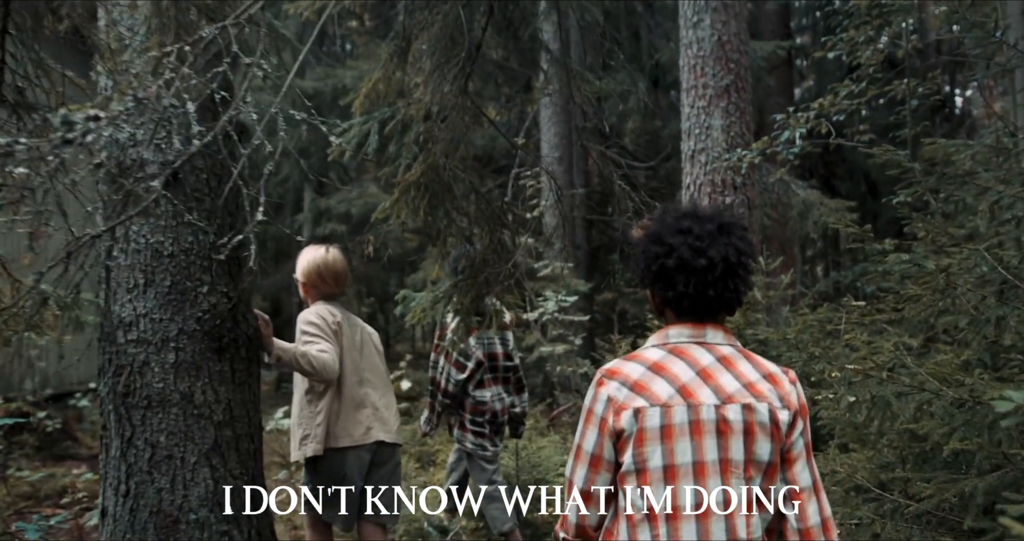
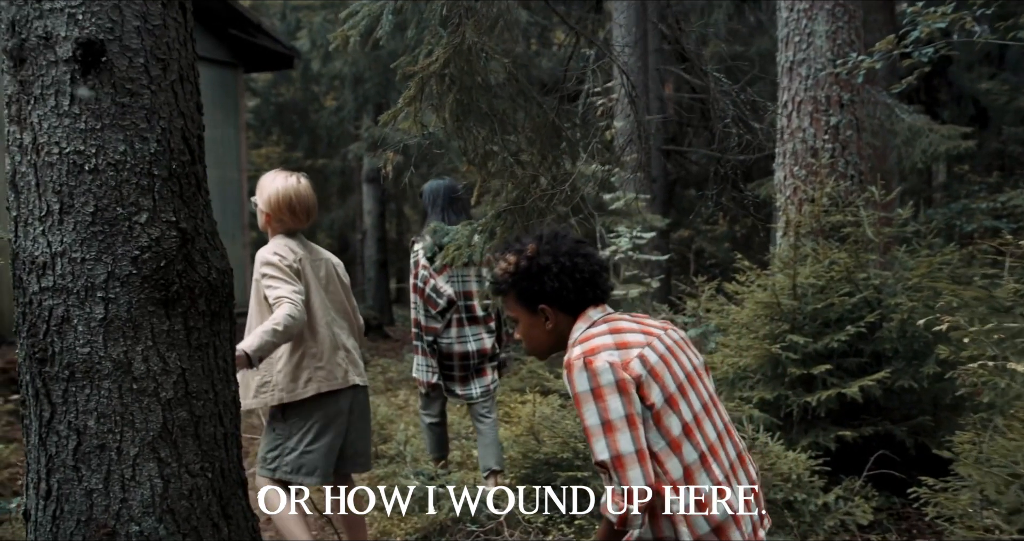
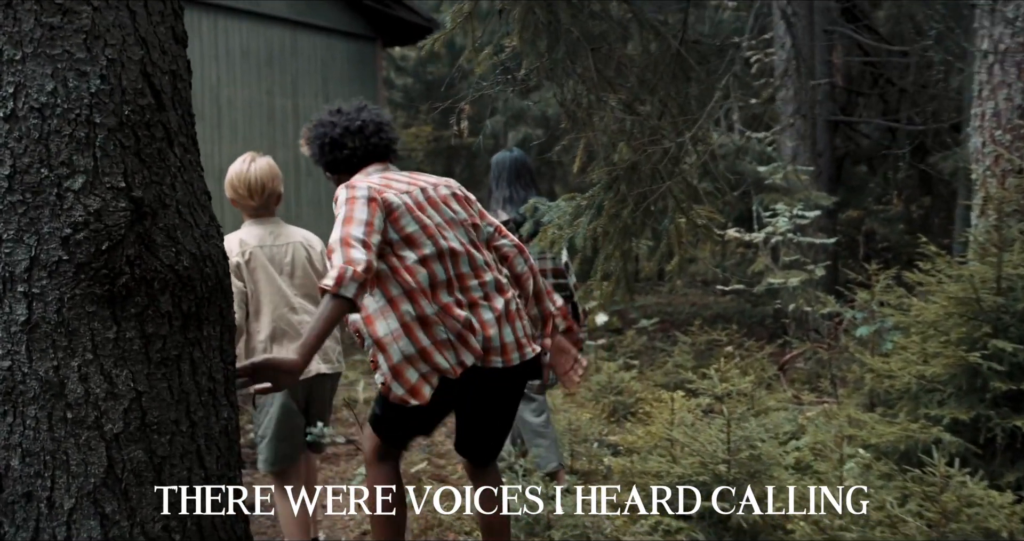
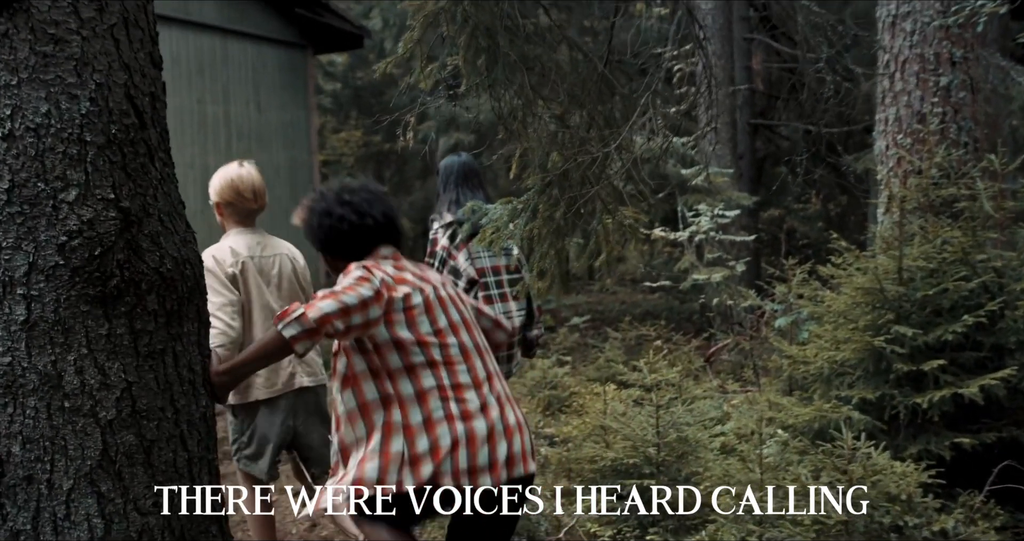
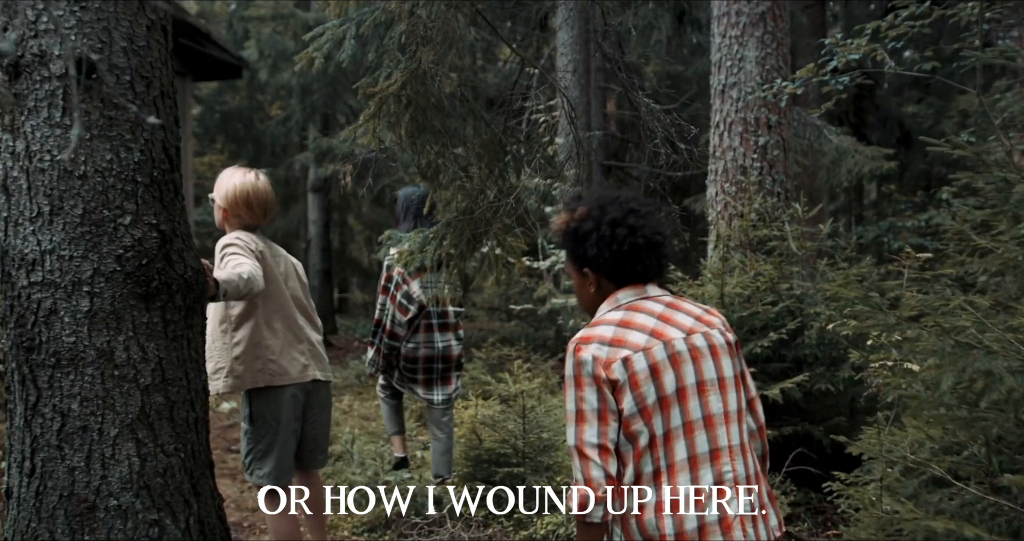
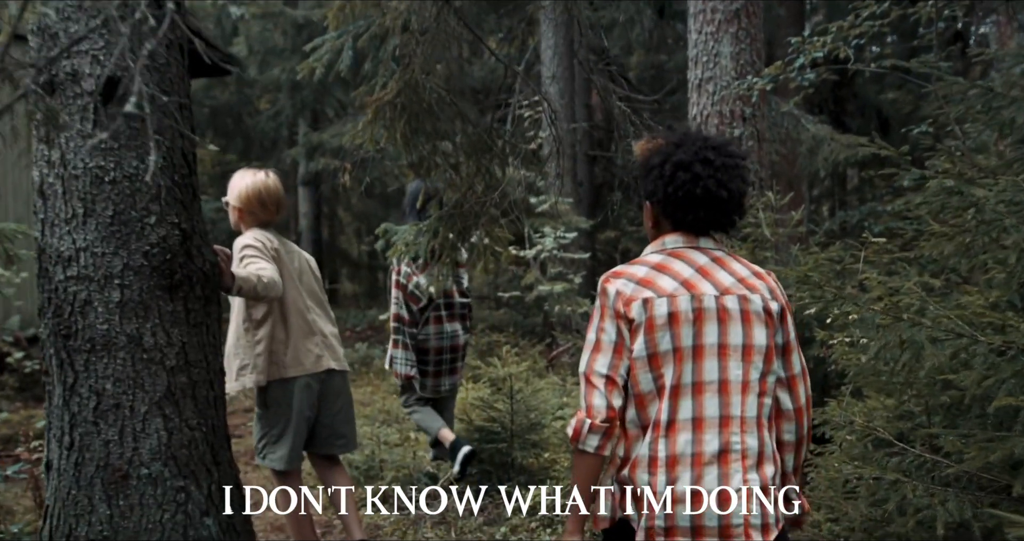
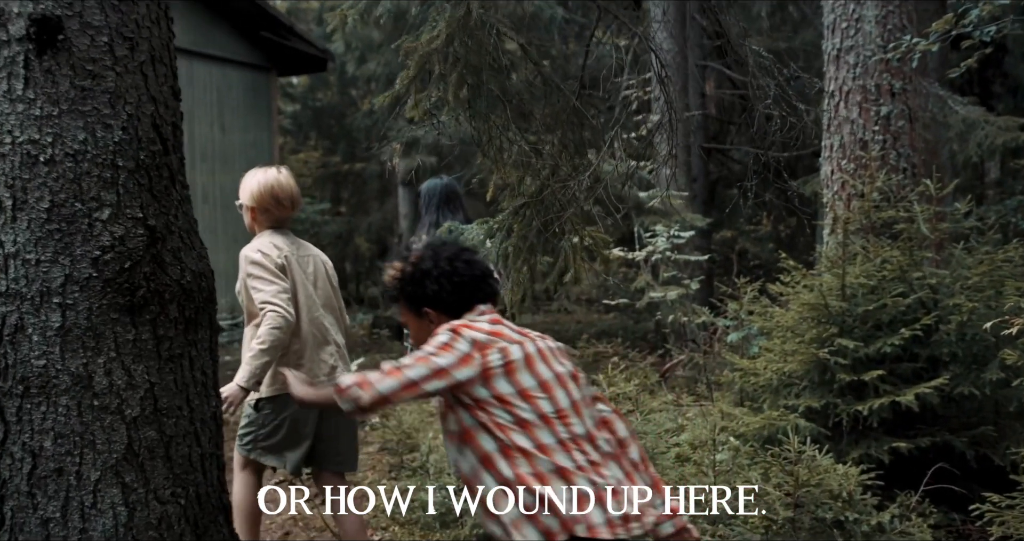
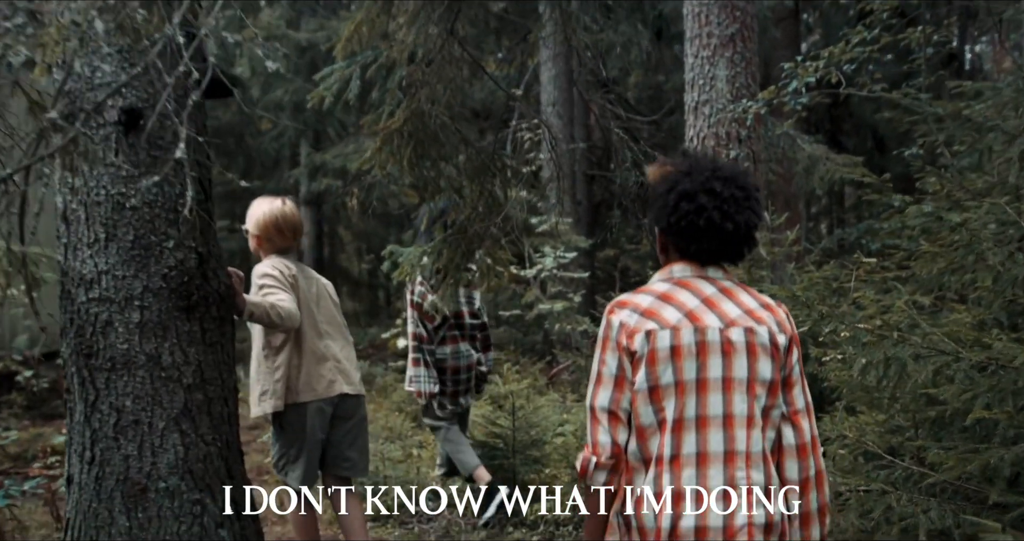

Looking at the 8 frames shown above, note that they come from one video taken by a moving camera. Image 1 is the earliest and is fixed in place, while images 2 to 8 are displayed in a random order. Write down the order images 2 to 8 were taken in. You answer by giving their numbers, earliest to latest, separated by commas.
8, 6, 5, 2, 7, 4, 3
